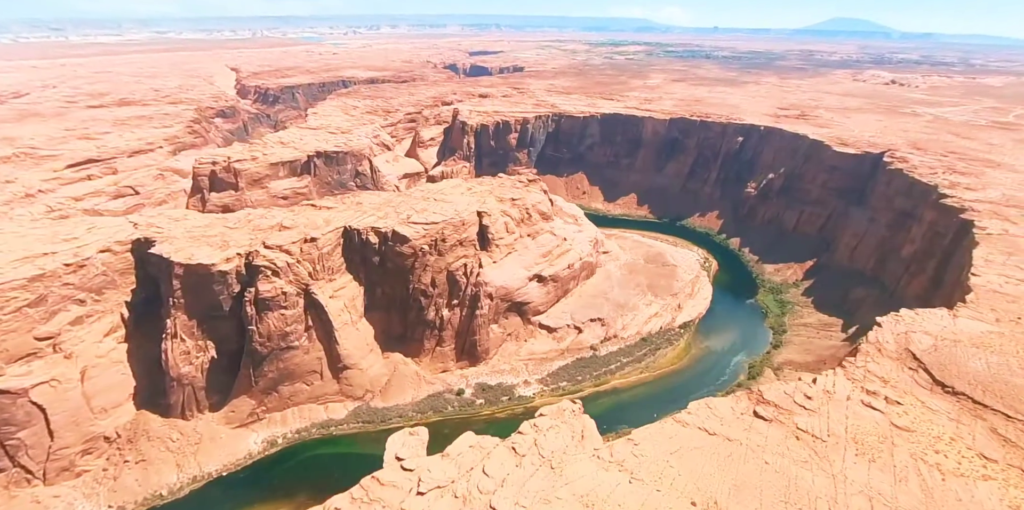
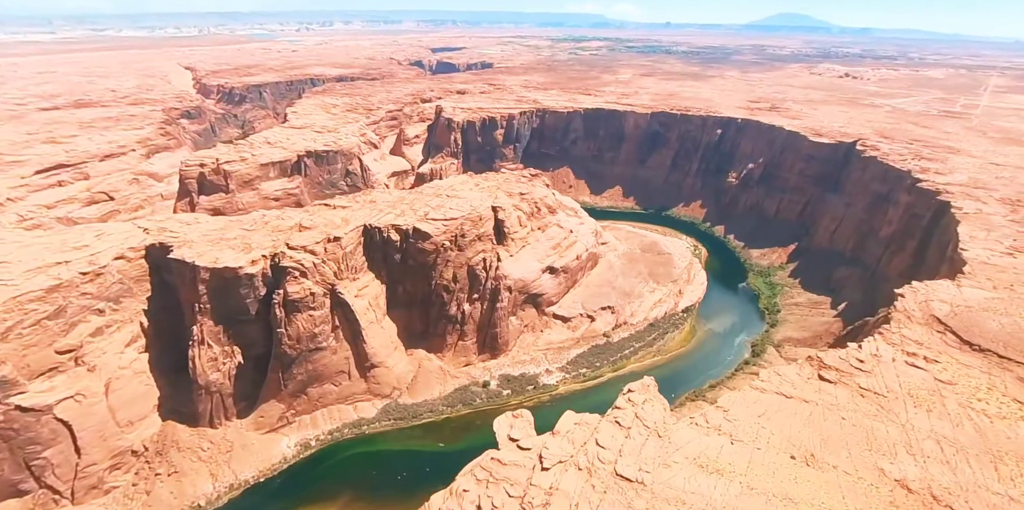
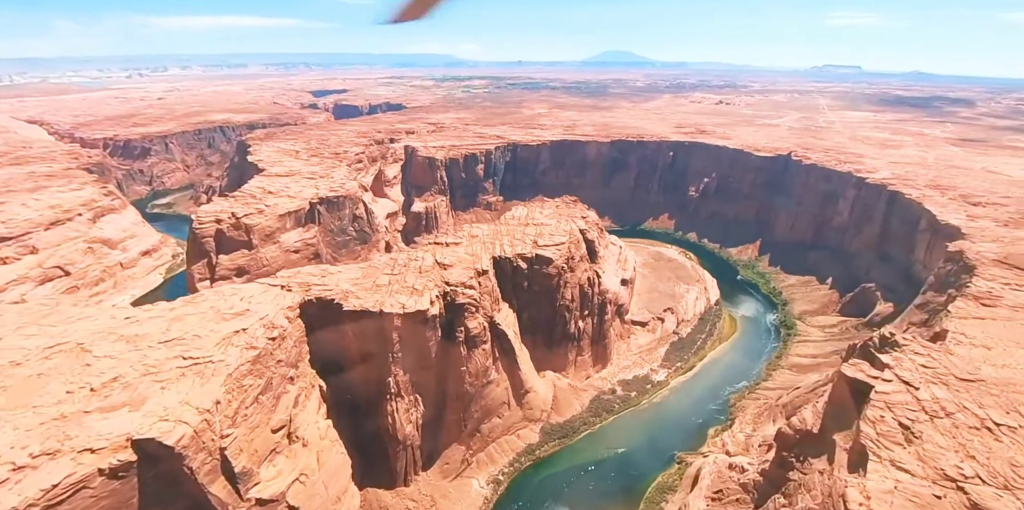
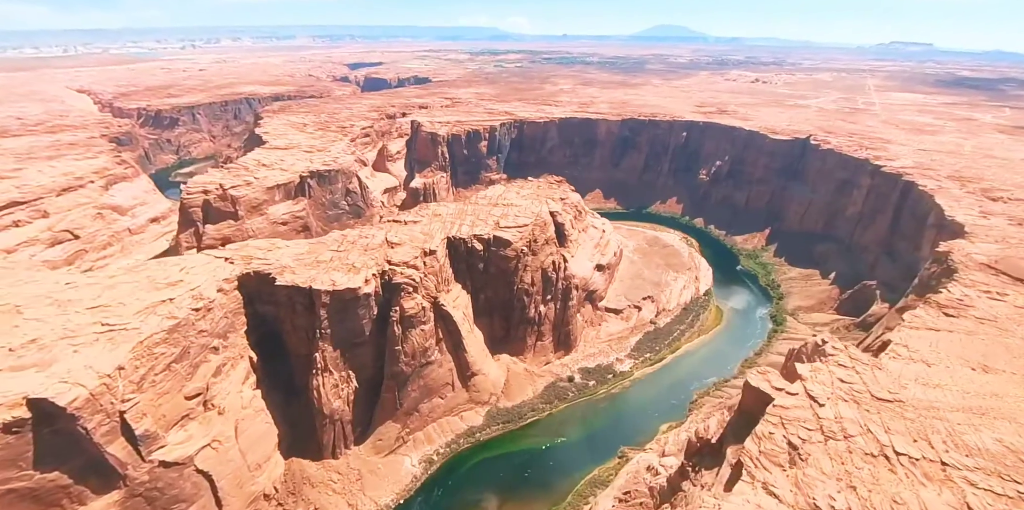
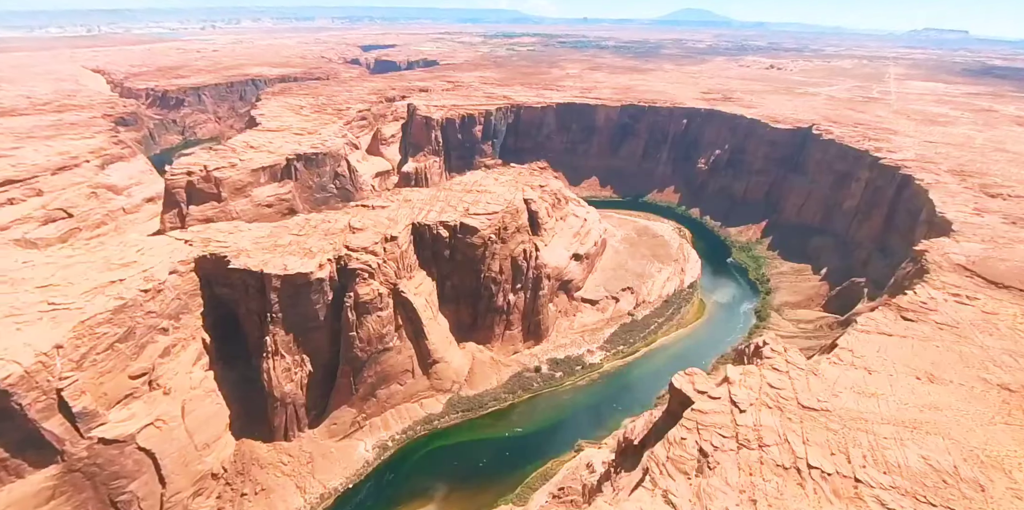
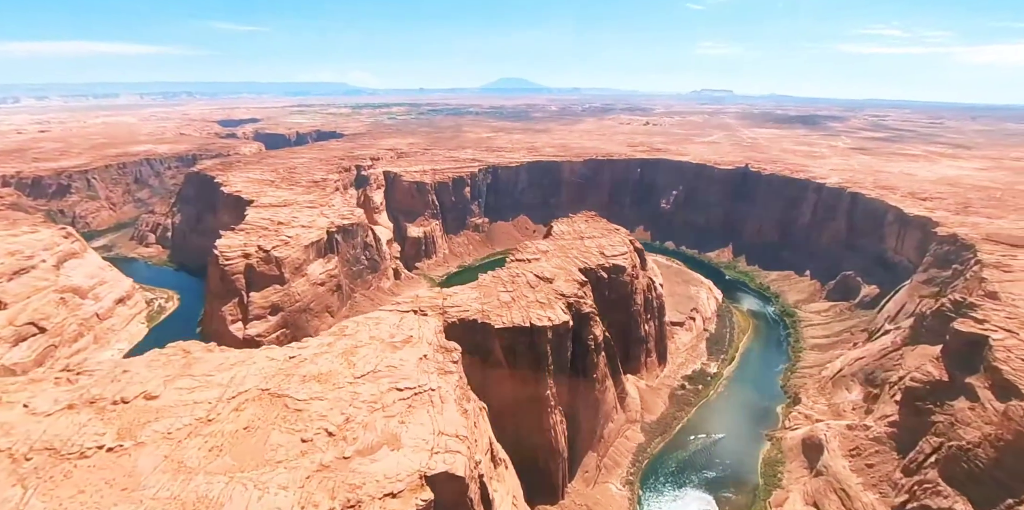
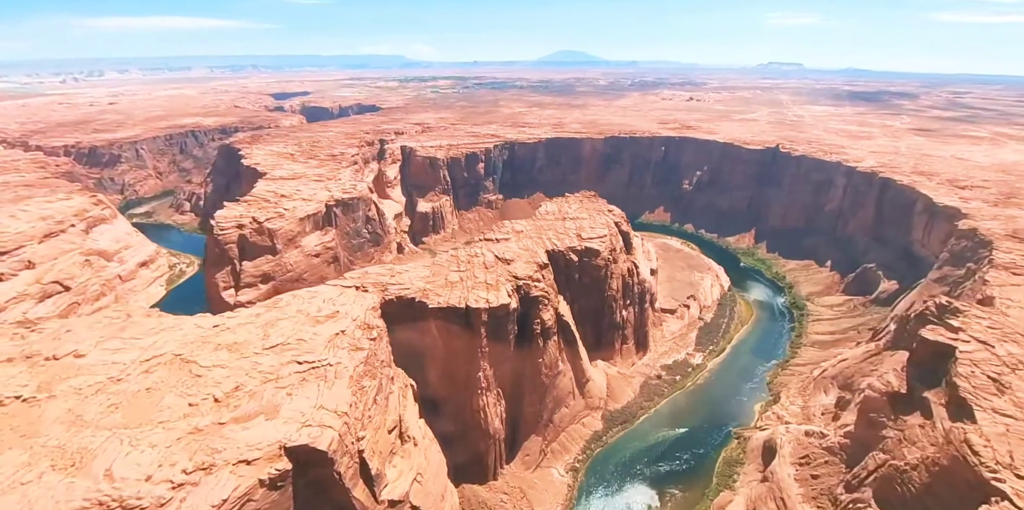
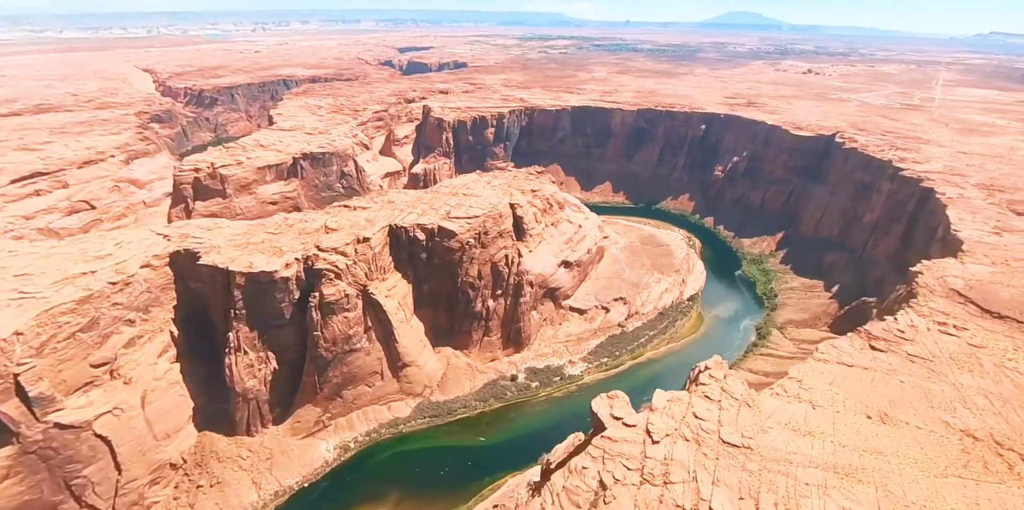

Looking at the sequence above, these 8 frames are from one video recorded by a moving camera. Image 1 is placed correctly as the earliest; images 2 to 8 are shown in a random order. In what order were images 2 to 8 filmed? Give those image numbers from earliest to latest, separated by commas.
2, 8, 5, 4, 3, 7, 6
